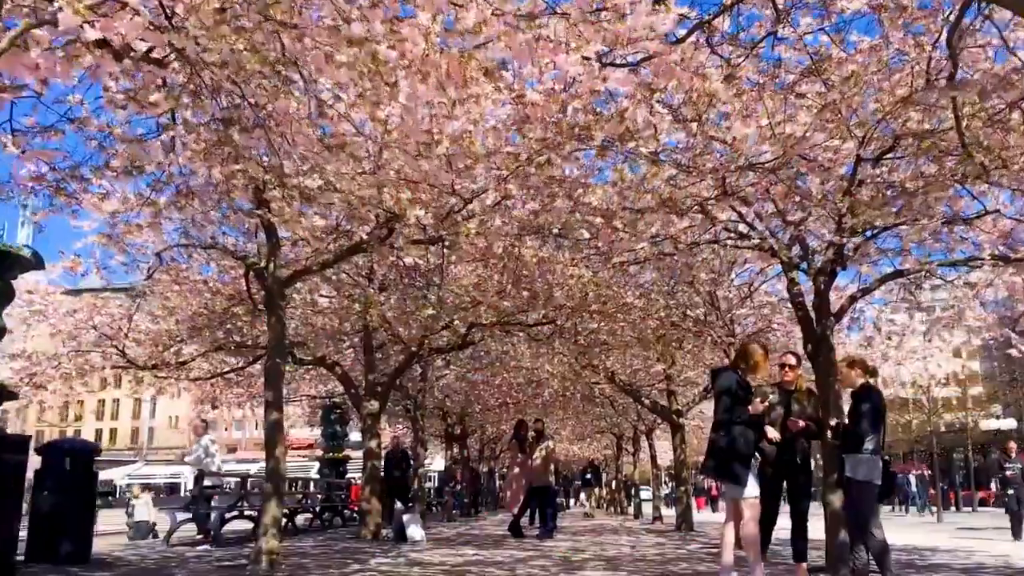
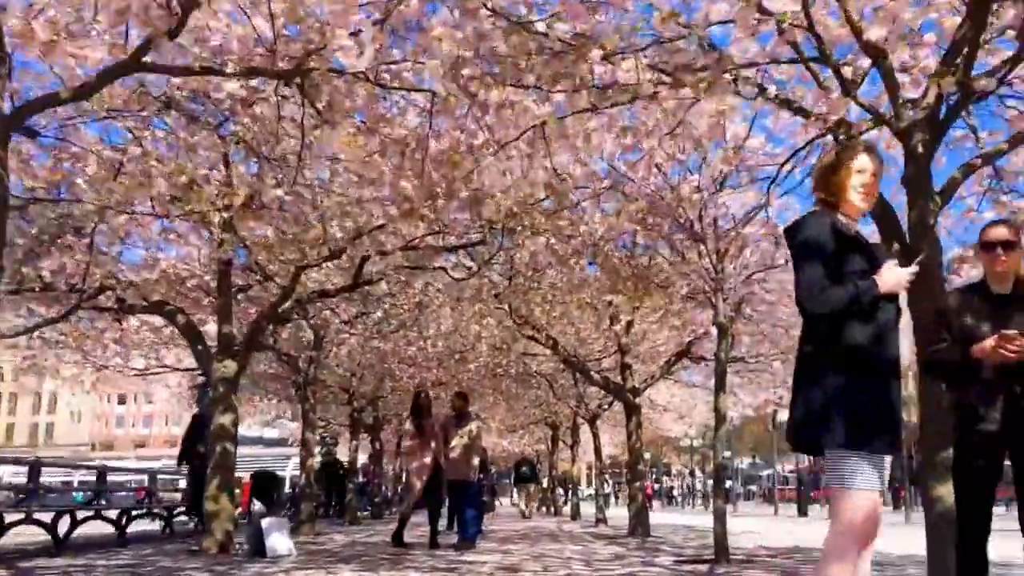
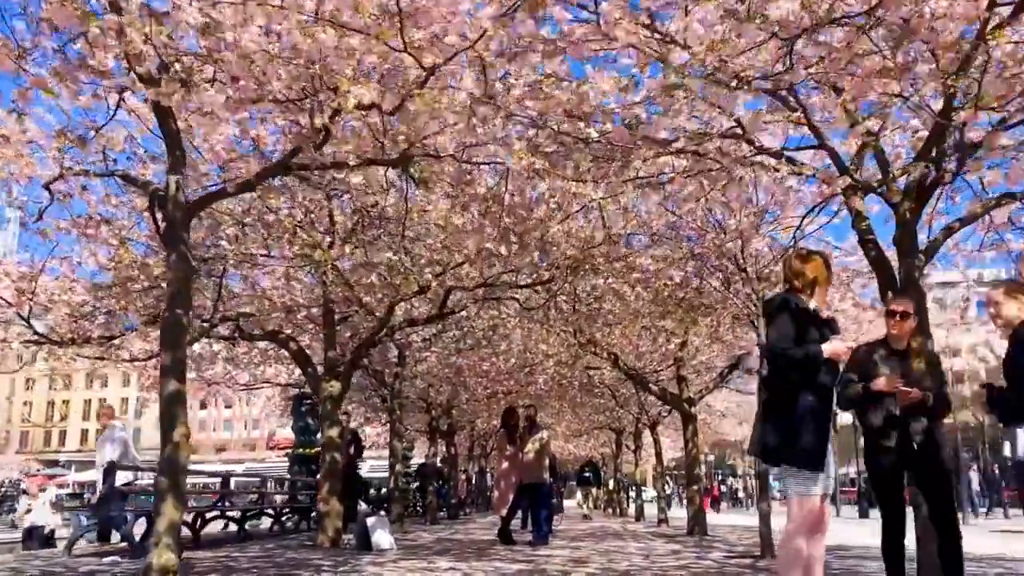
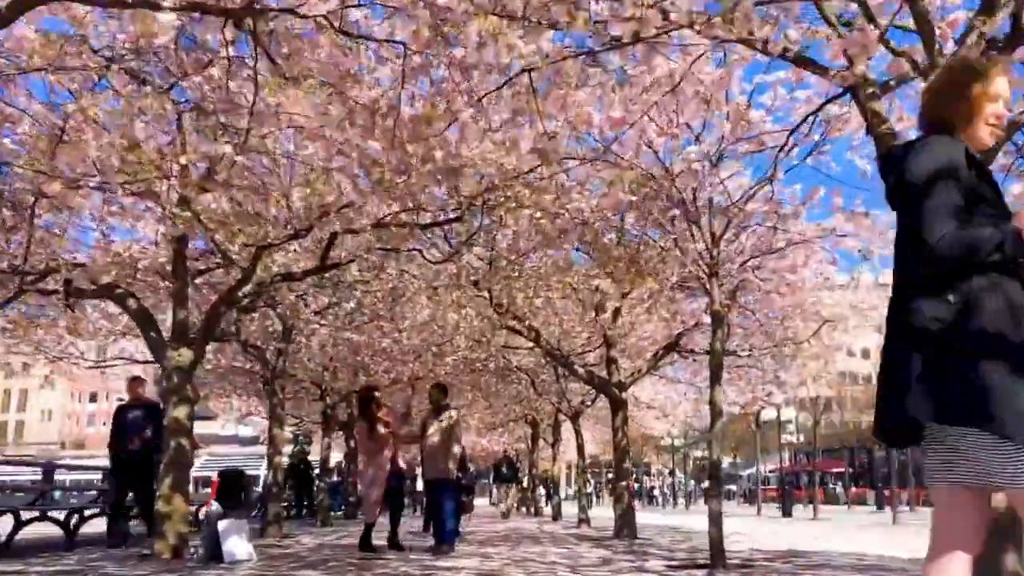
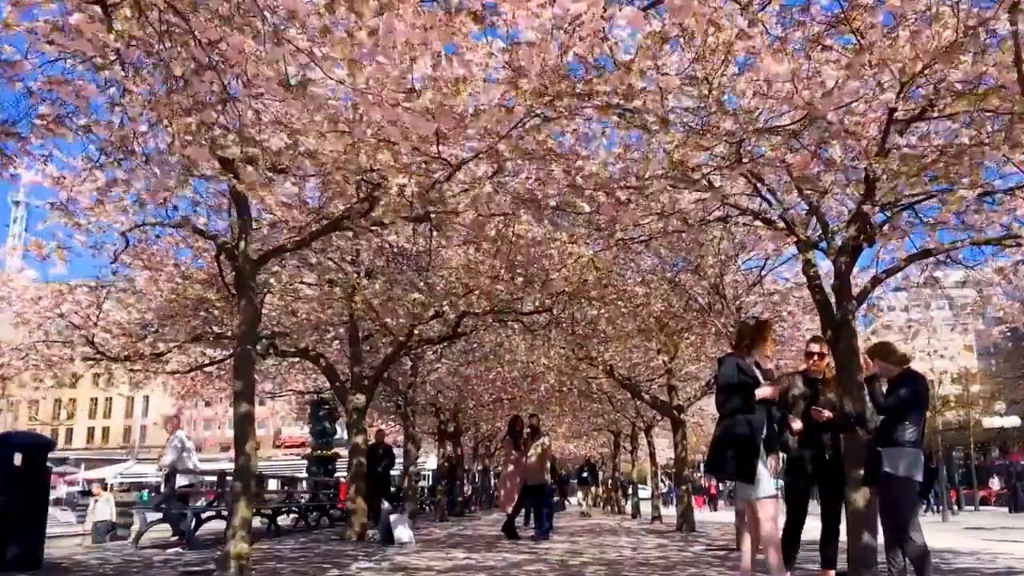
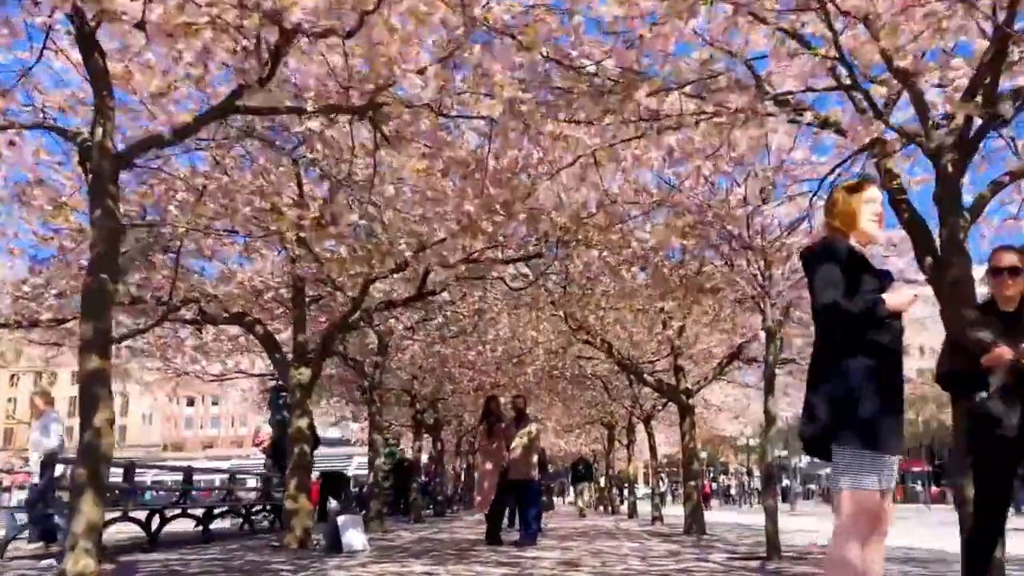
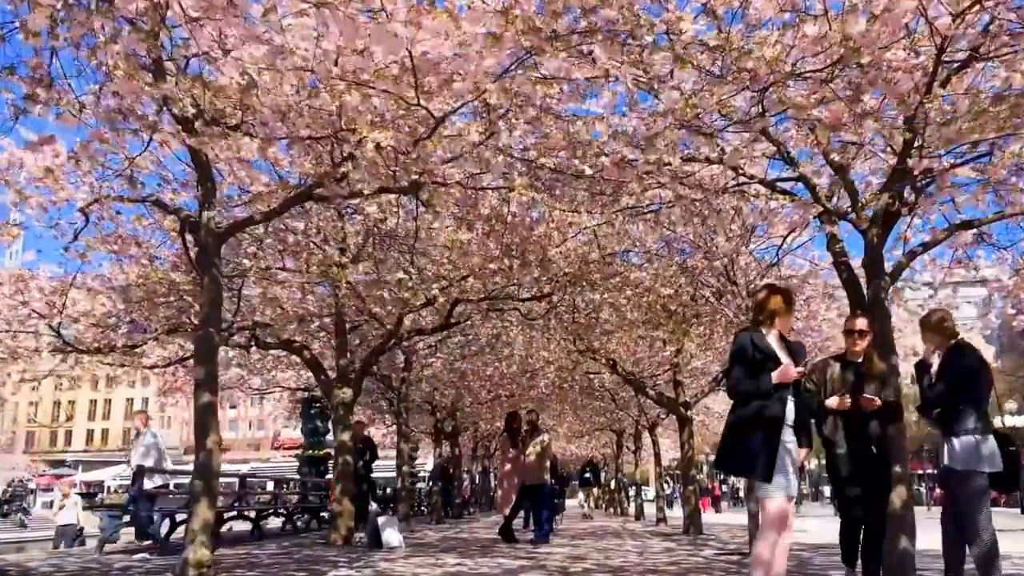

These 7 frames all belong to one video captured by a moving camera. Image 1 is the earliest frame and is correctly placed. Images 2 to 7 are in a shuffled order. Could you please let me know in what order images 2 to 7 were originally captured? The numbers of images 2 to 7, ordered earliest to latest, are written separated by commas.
5, 7, 3, 6, 2, 4
